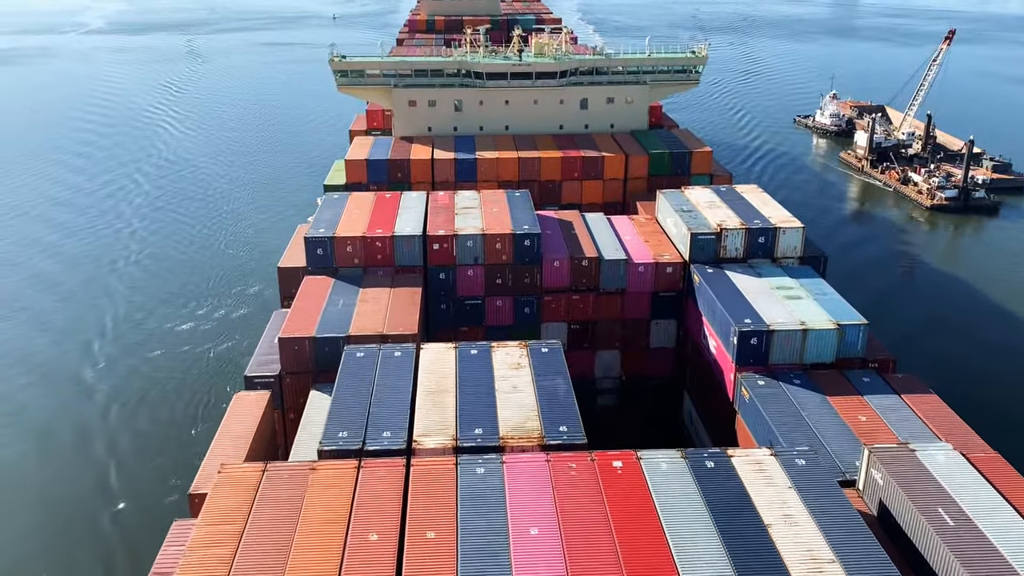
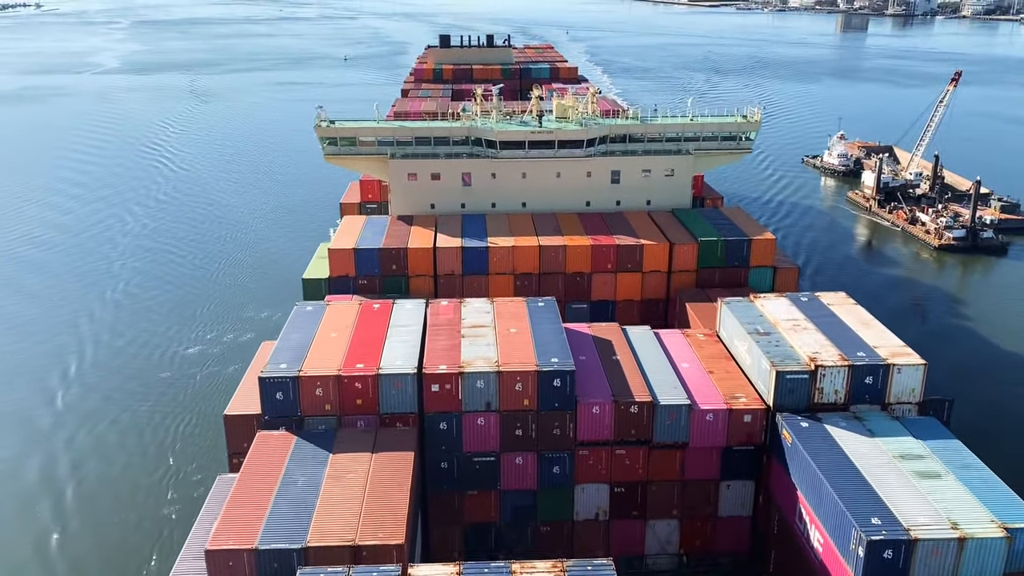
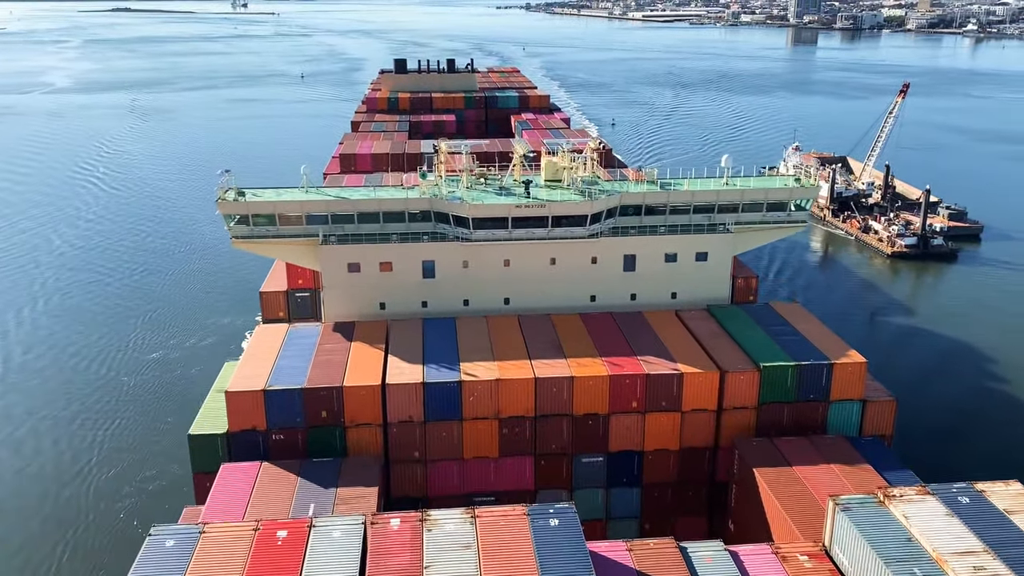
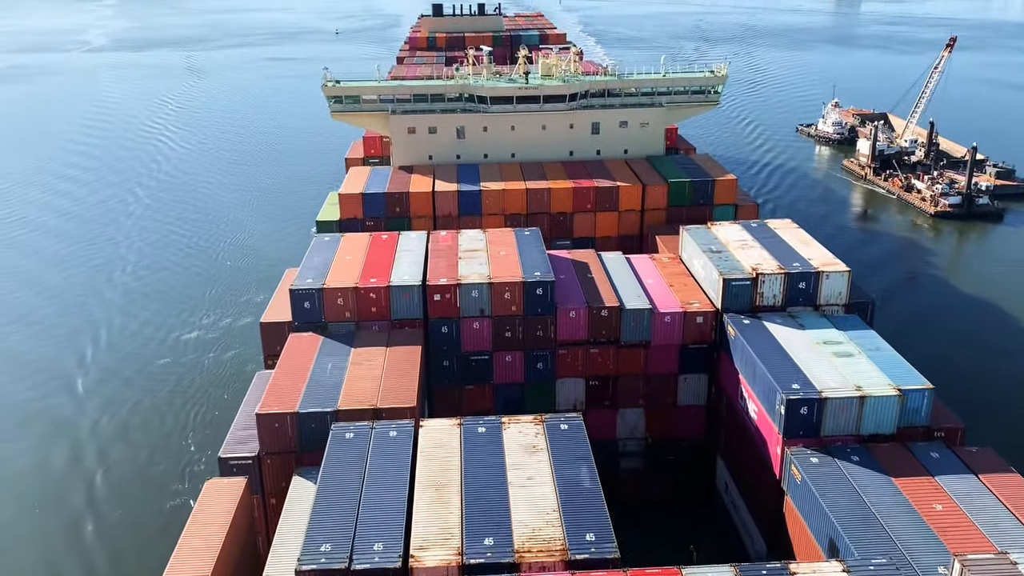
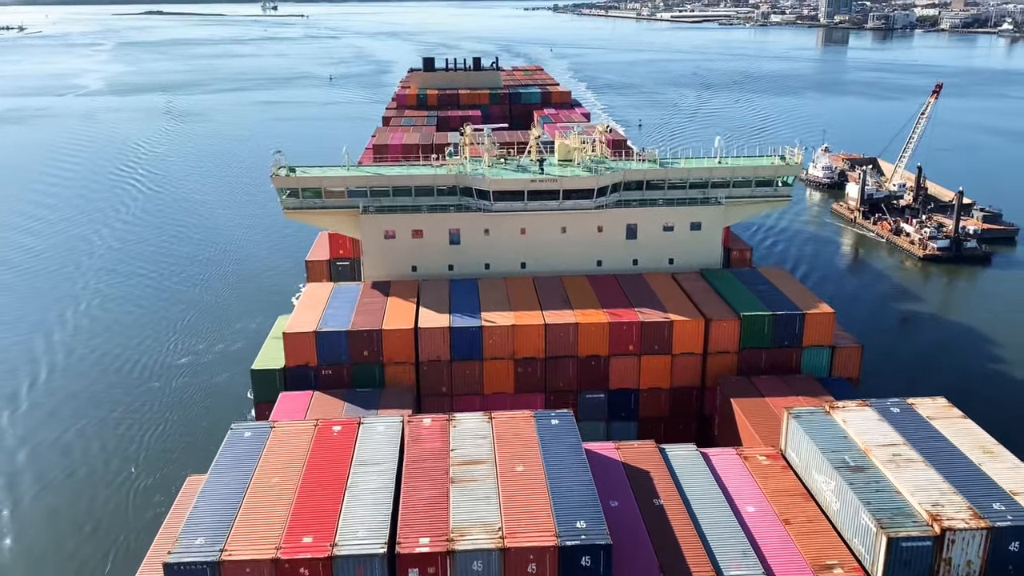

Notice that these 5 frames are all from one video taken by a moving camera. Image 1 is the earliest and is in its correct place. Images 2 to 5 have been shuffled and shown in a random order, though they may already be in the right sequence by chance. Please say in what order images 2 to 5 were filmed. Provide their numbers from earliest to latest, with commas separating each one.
4, 2, 5, 3
